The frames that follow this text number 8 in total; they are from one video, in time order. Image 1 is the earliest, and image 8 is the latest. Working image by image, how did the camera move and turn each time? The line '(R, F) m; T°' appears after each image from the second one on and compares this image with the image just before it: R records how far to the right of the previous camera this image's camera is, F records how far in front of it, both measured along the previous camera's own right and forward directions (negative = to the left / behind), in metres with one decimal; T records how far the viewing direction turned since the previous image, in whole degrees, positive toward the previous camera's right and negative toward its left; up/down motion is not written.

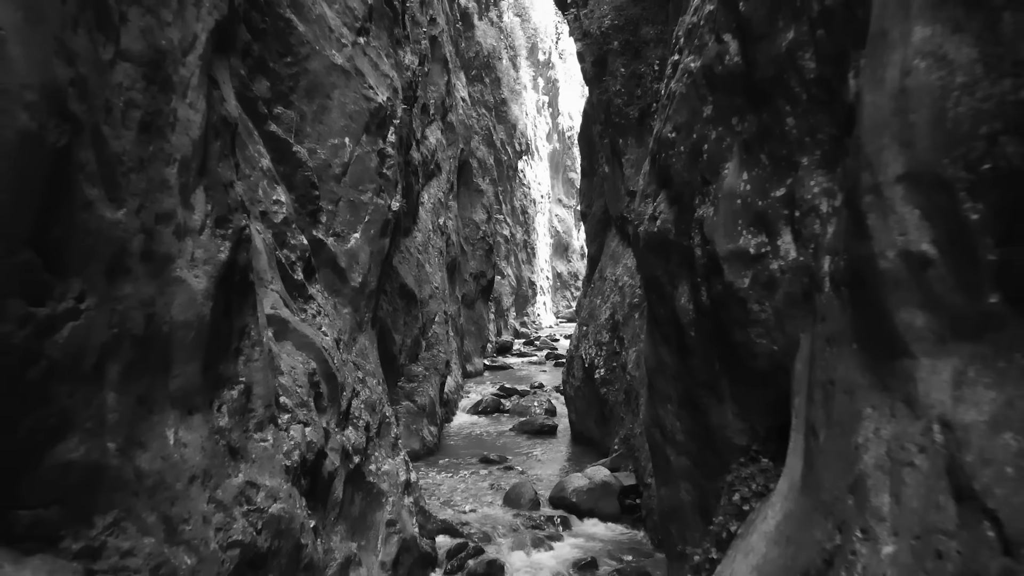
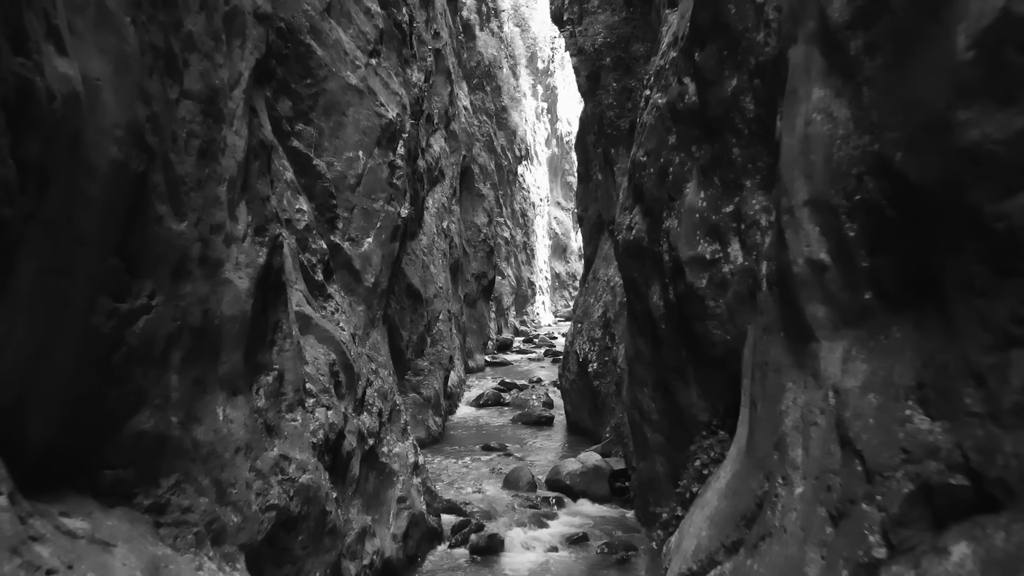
(0.0, -0.9) m; 0°
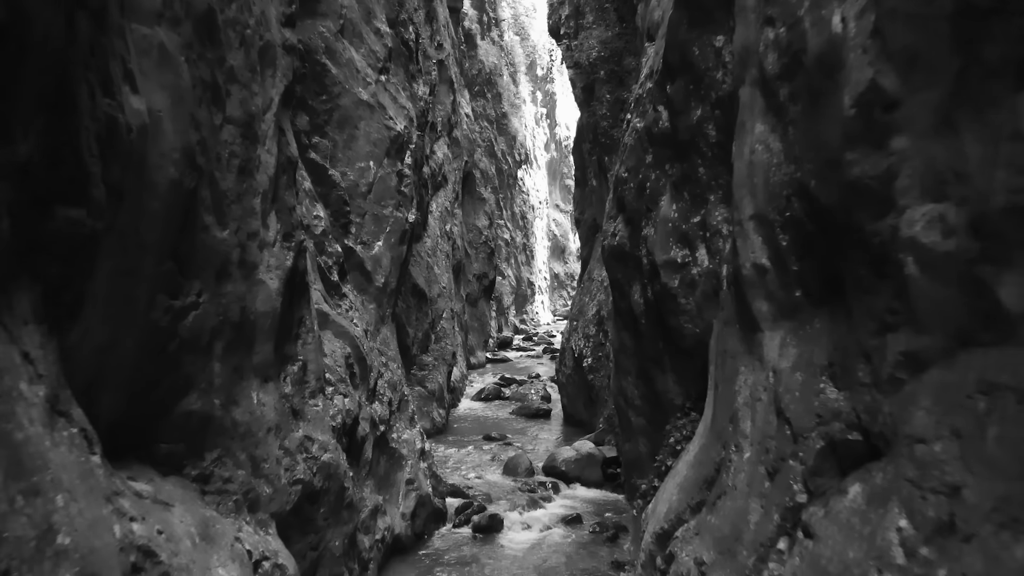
(0.0, -0.8) m; 0°
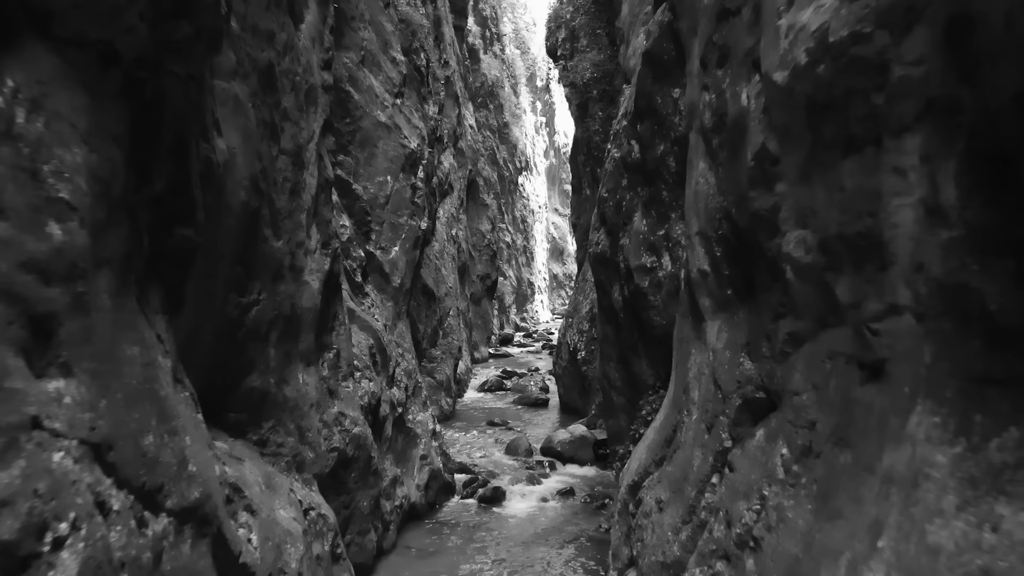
(0.0, -1.4) m; 0°
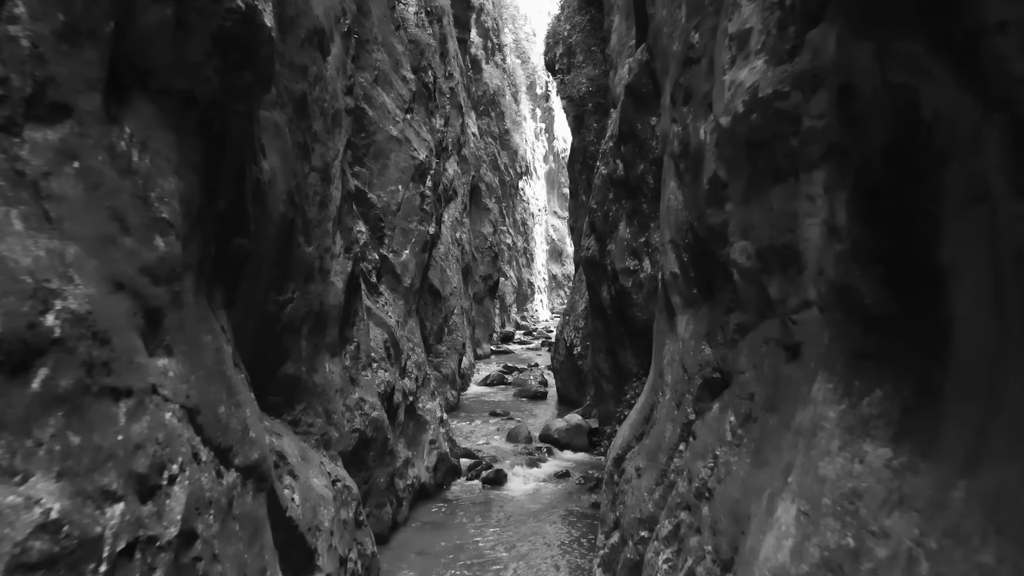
(0.0, -1.1) m; 0°
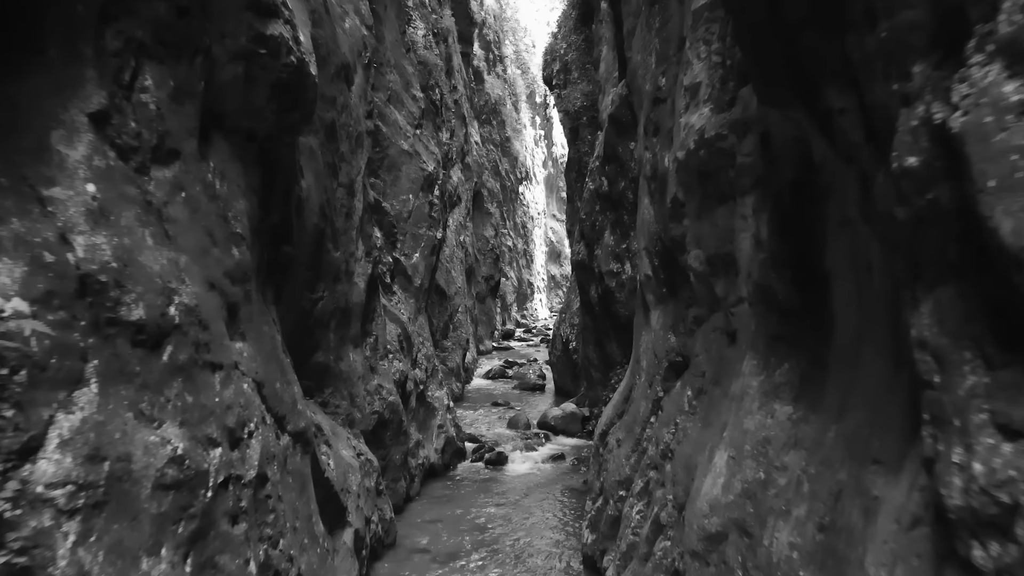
(0.0, -1.3) m; 0°
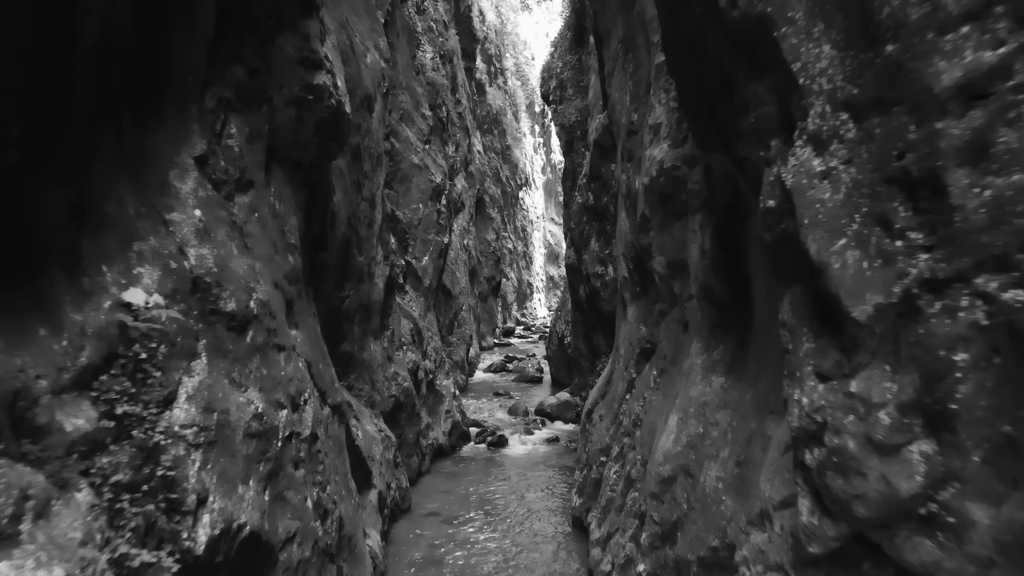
(0.0, -1.6) m; 0°
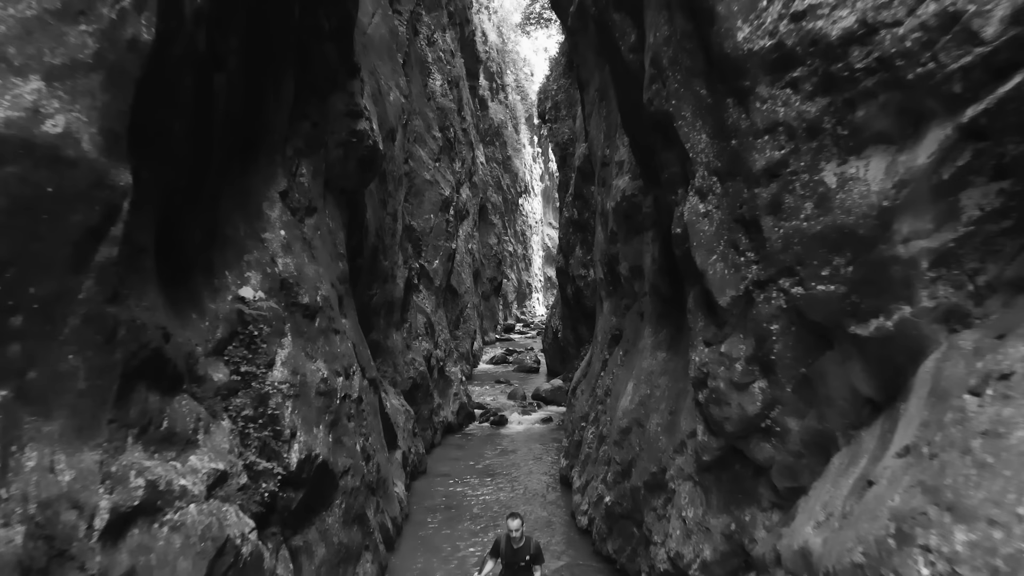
(+0.1, -2.4) m; 0°
